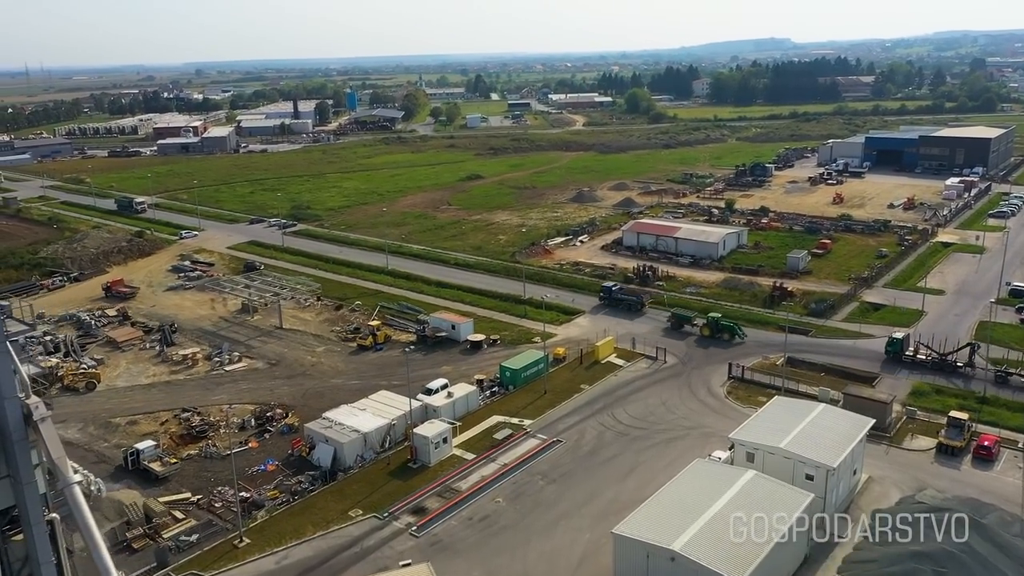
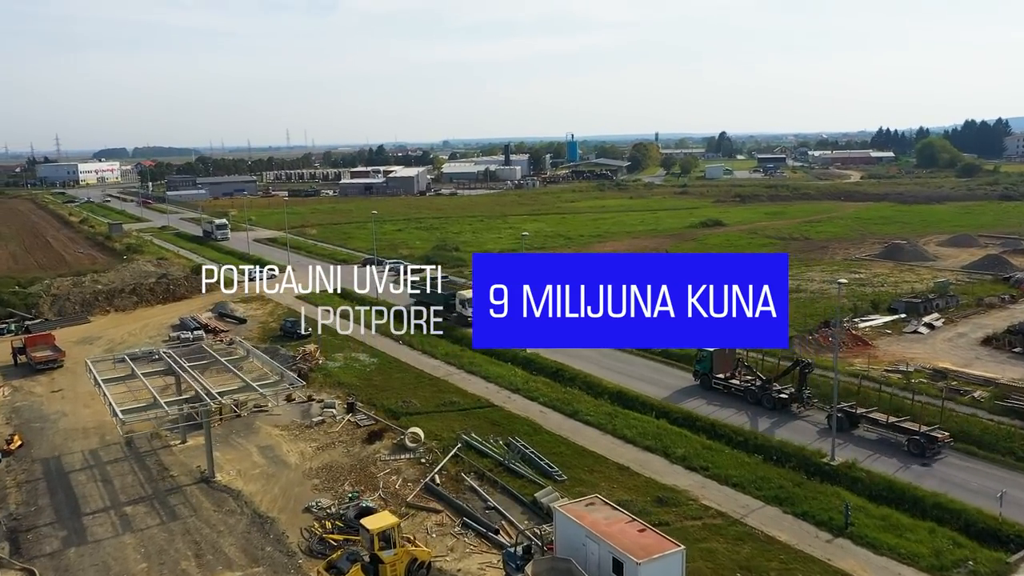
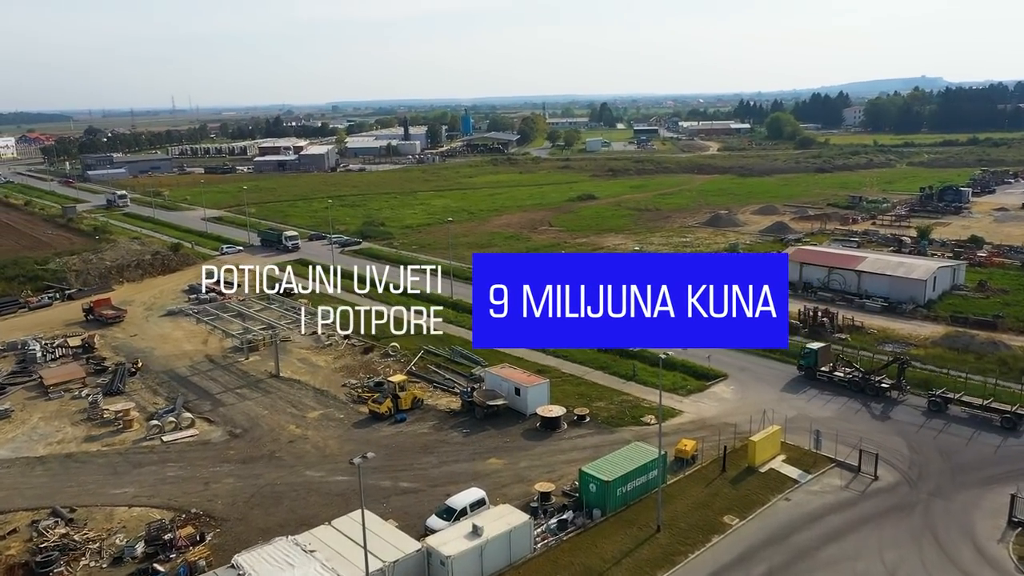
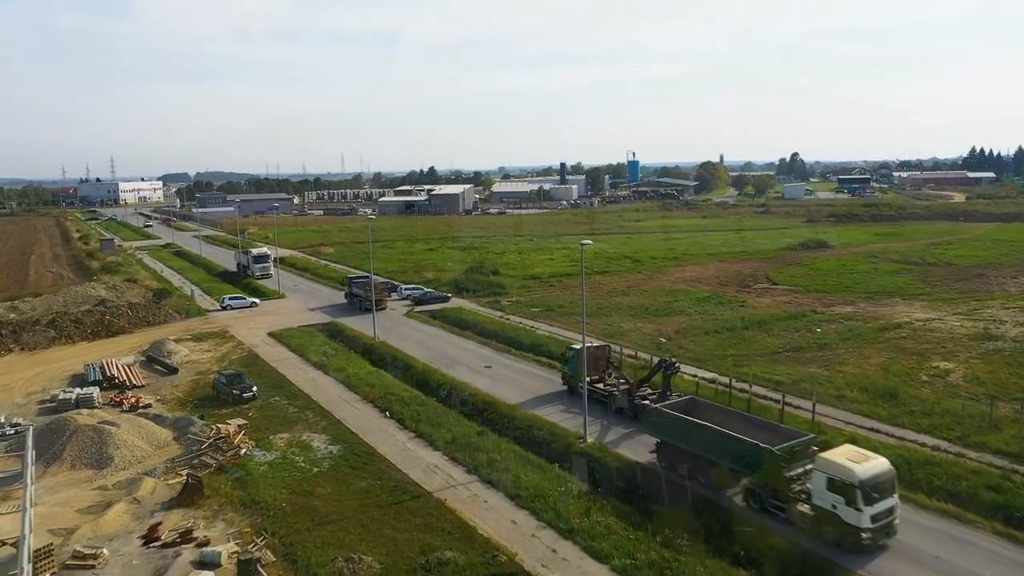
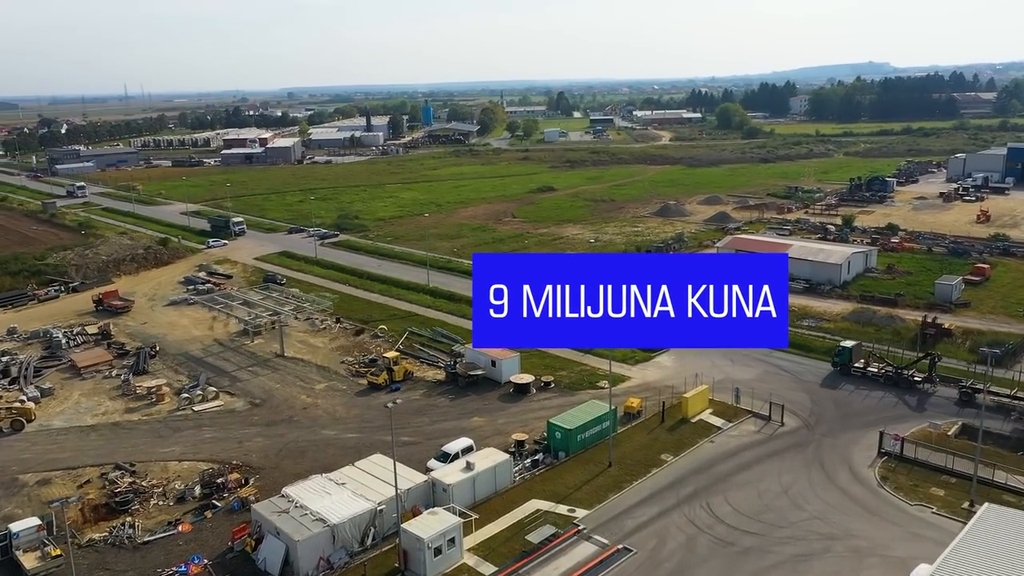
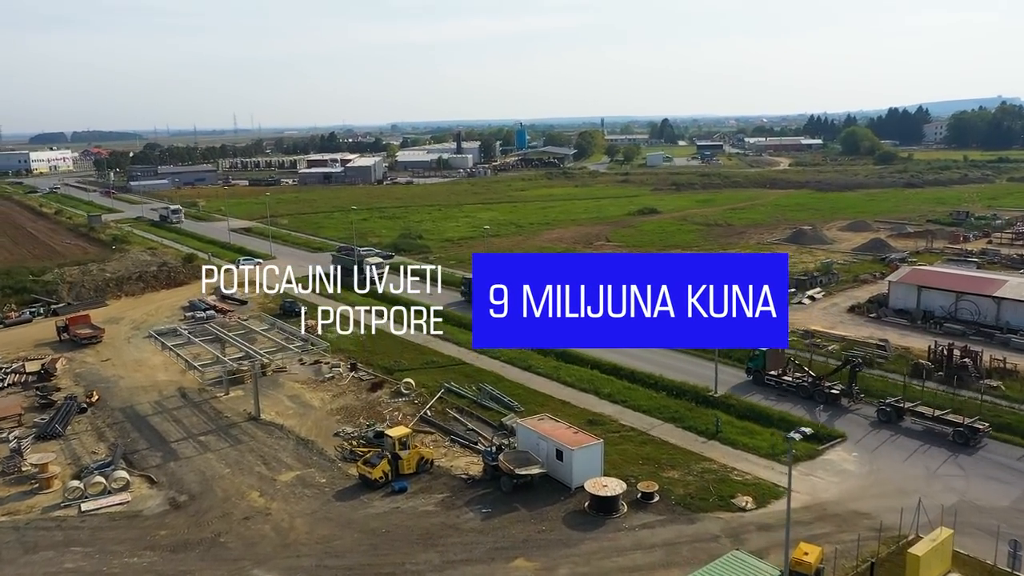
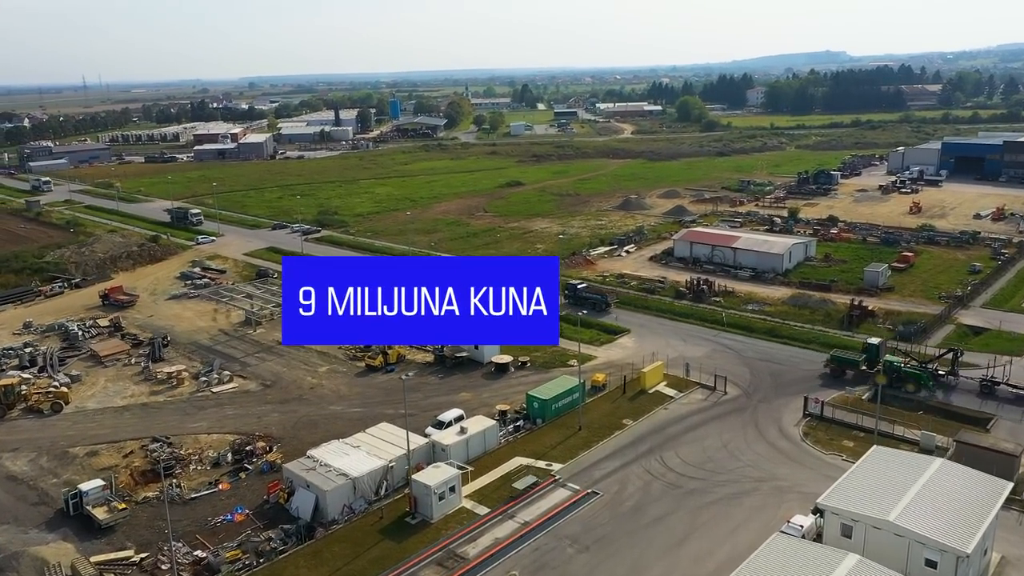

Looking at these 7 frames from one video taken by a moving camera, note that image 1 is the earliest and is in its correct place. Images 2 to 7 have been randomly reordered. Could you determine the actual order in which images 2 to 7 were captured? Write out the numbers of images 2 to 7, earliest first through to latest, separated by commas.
7, 5, 3, 6, 2, 4
